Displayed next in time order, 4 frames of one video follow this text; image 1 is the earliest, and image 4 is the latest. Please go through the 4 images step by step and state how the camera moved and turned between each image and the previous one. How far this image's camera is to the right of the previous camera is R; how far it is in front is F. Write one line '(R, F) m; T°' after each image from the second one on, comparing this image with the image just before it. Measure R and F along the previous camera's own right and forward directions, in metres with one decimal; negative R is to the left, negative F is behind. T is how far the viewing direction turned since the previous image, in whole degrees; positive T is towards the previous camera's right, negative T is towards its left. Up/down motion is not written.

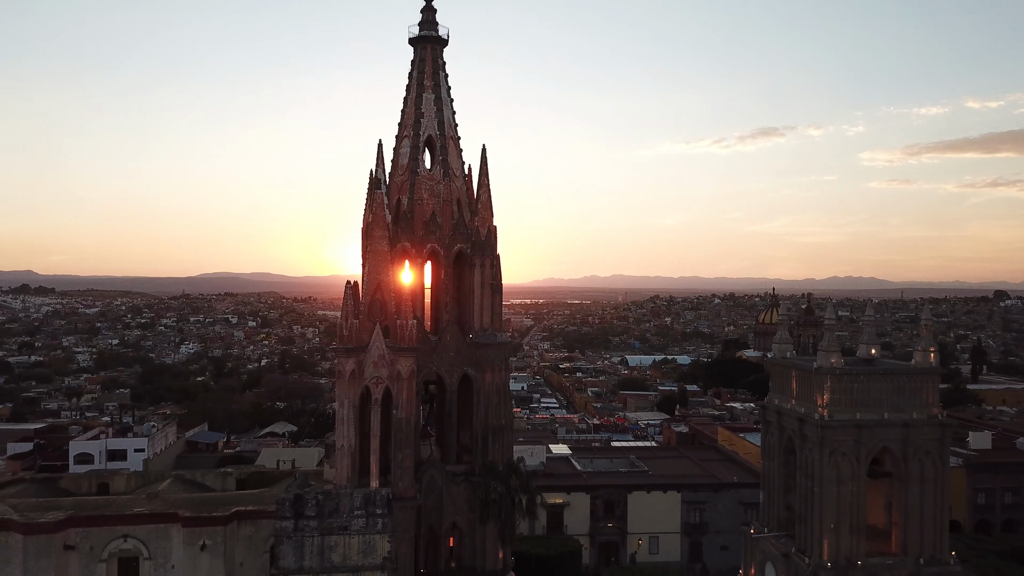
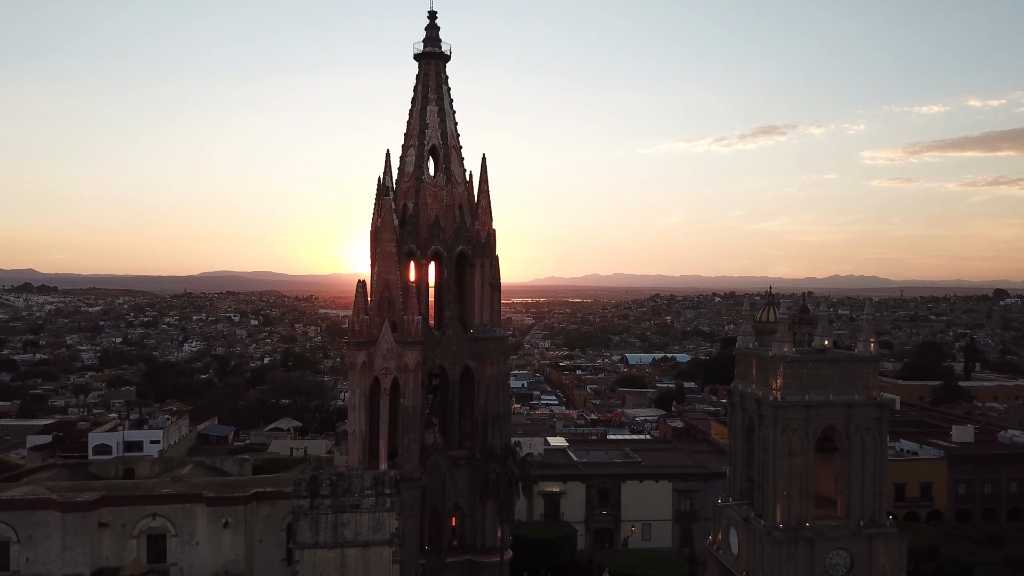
(+0.1, -1.2) m; 0°
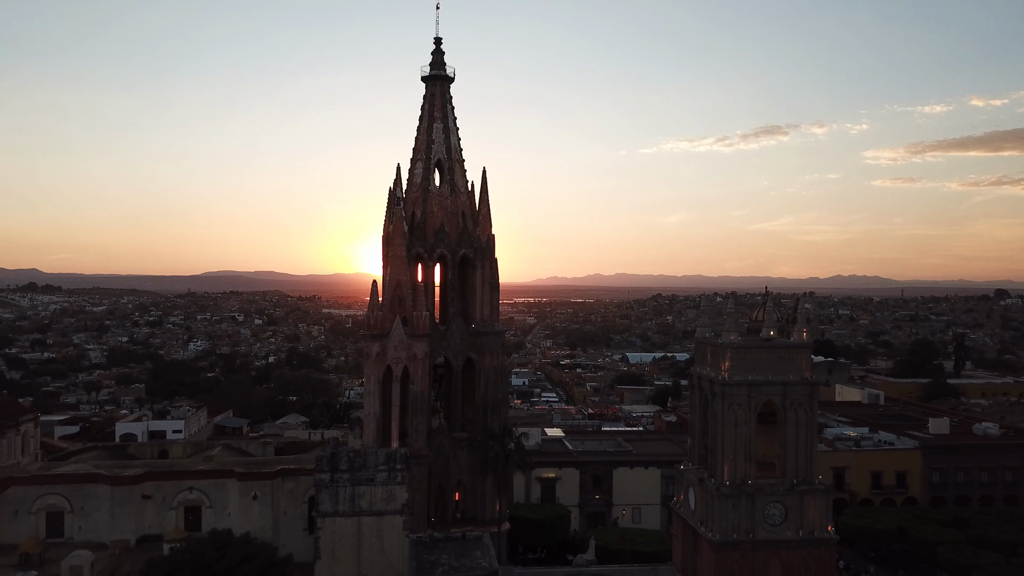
(+0.1, -1.9) m; 0°
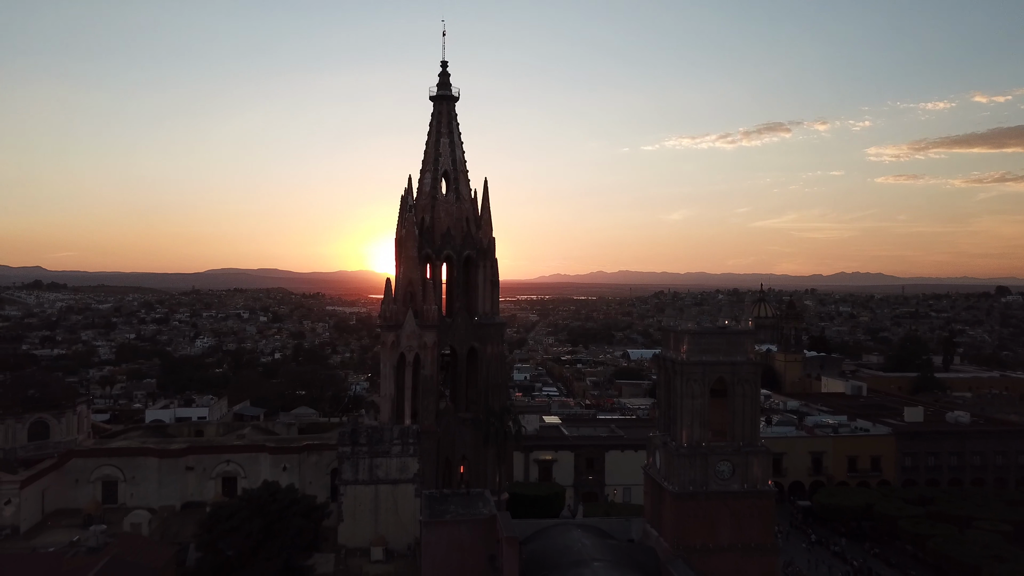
(+0.1, -2.3) m; 0°
